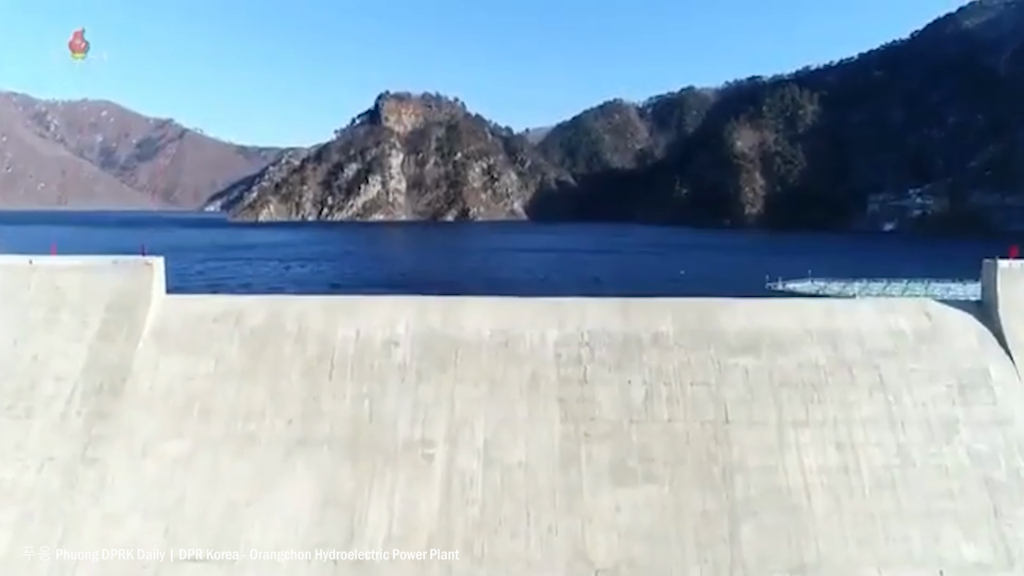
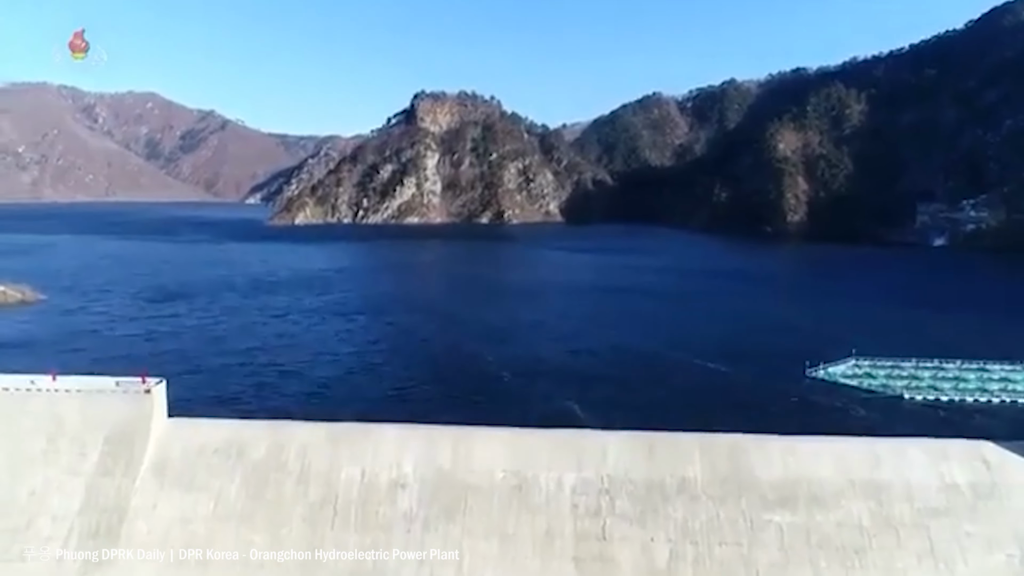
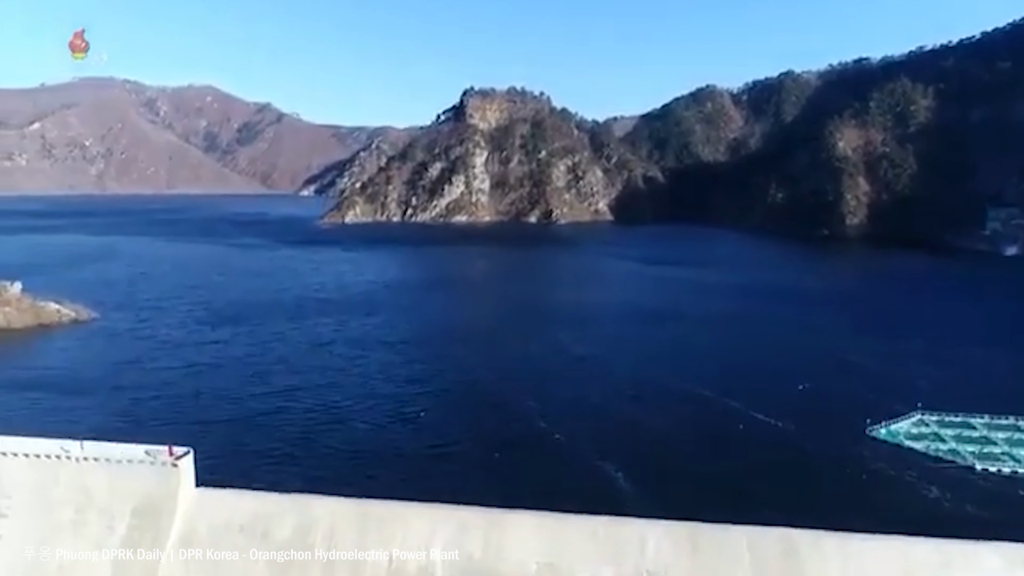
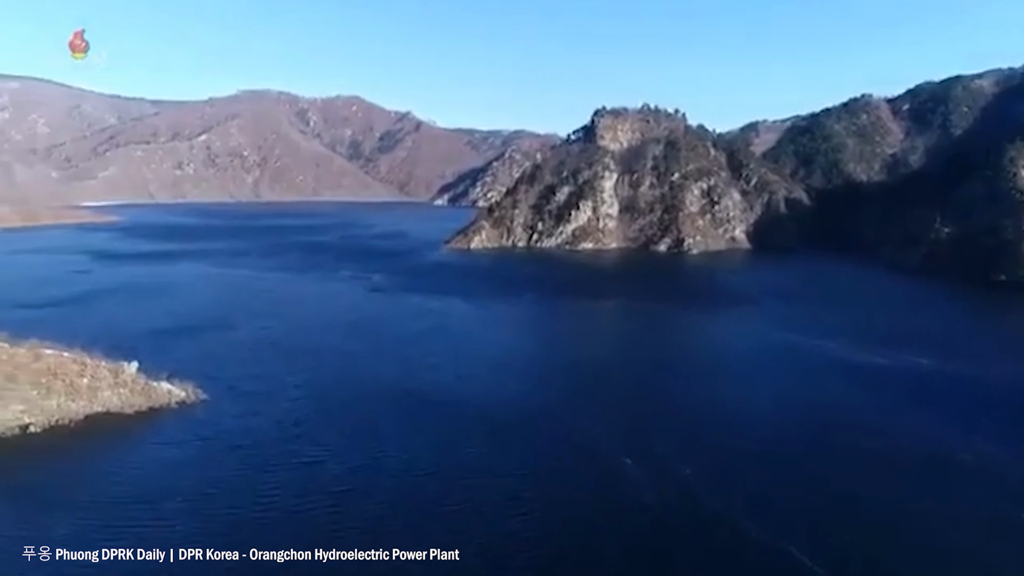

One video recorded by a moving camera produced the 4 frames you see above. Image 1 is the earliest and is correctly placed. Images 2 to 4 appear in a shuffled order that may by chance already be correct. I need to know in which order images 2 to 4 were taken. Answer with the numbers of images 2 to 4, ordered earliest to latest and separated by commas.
2, 3, 4
